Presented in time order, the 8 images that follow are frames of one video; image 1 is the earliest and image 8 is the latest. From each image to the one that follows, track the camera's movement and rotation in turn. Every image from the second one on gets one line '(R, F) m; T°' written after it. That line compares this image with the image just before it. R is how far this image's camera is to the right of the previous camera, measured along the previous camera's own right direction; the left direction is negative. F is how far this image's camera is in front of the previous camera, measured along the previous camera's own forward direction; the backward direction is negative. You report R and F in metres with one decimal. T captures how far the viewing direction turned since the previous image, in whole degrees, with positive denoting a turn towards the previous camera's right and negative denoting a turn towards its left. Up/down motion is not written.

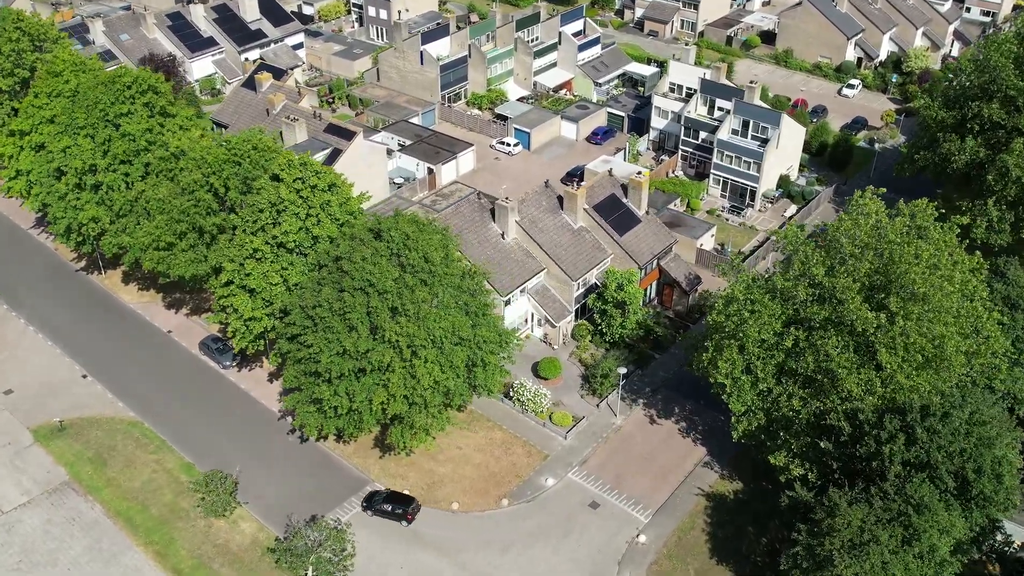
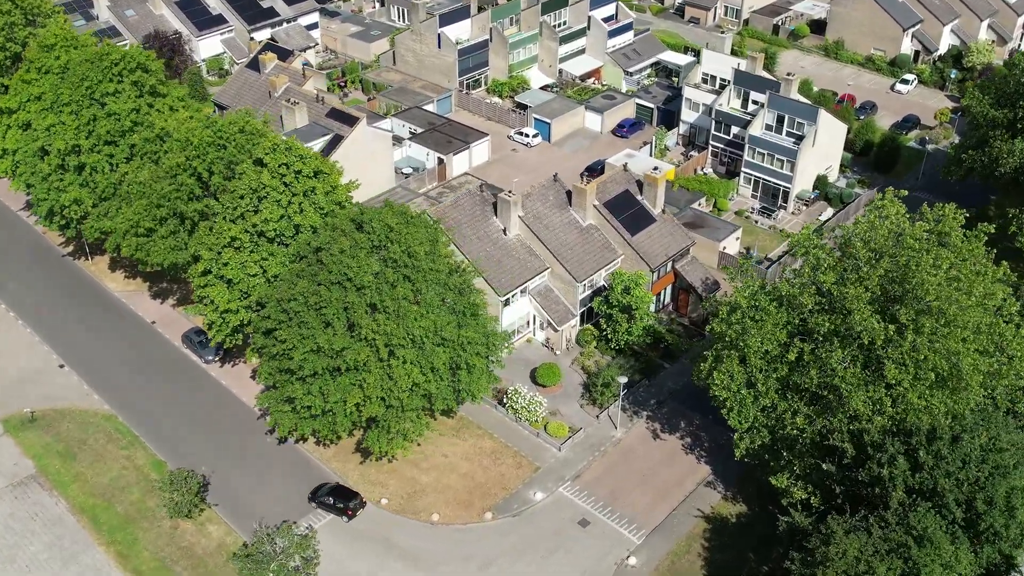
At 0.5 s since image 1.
(+3.6, +3.4) m; -4°
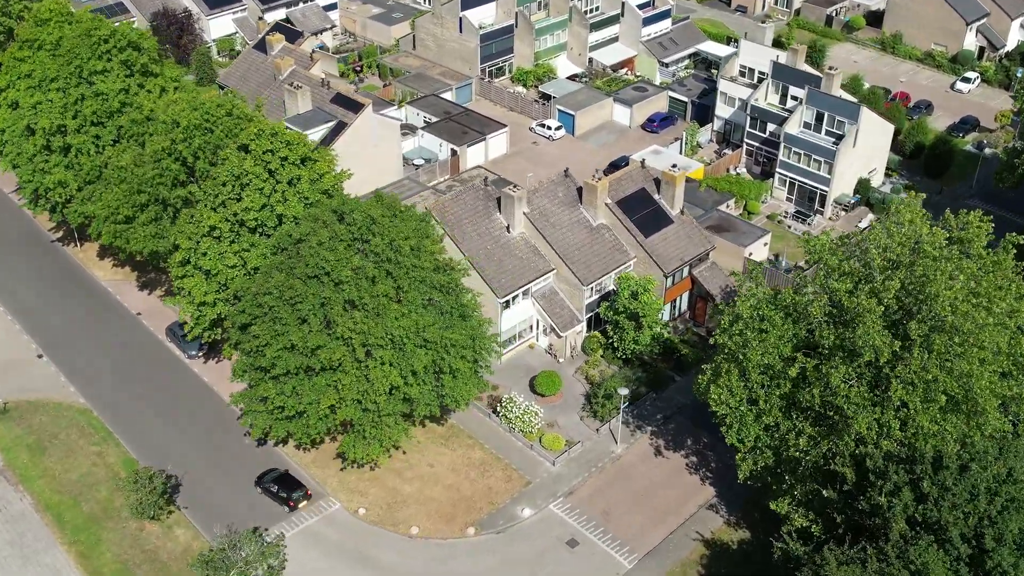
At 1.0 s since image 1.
(+3.4, +3.4) m; -4°
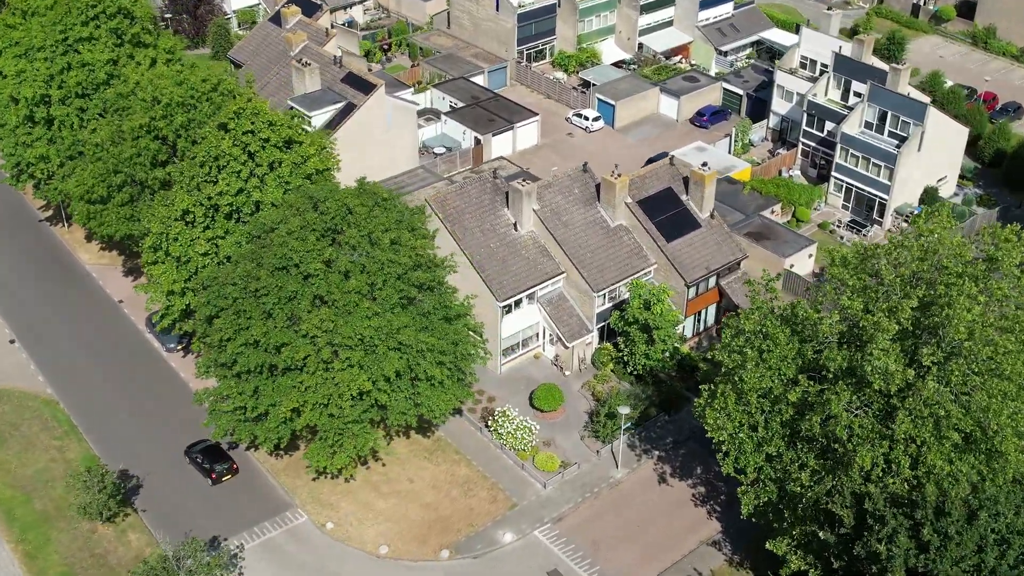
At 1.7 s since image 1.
(+4.4, +4.7) m; -5°
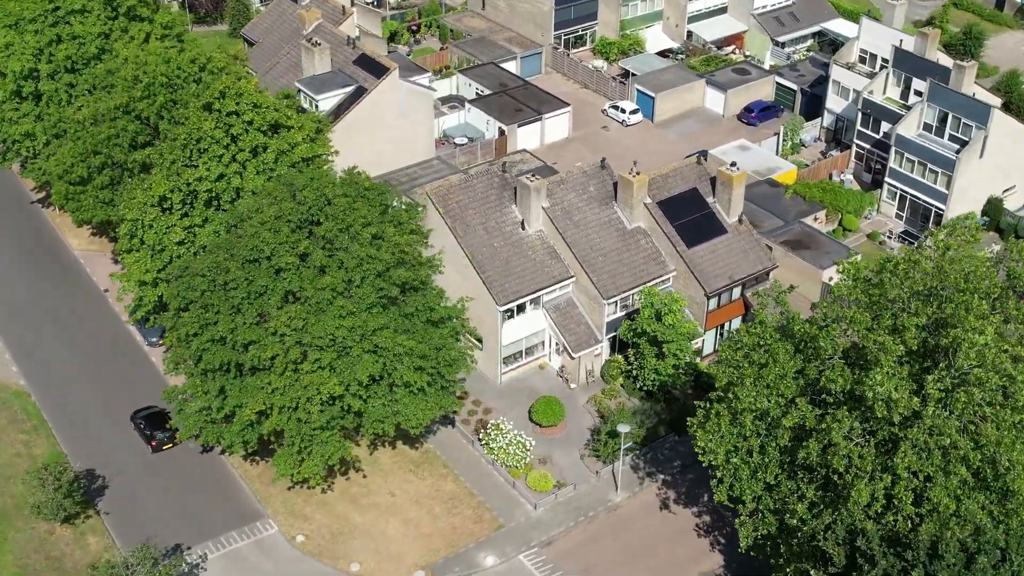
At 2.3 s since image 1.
(+3.4, +3.8) m; -4°
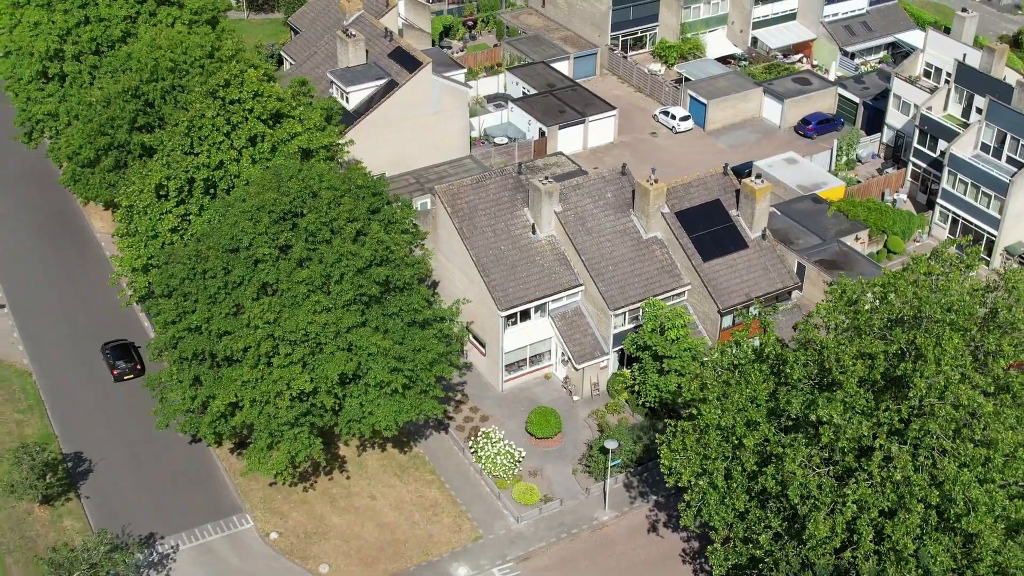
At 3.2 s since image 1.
(+4.4, +1.6) m; -6°
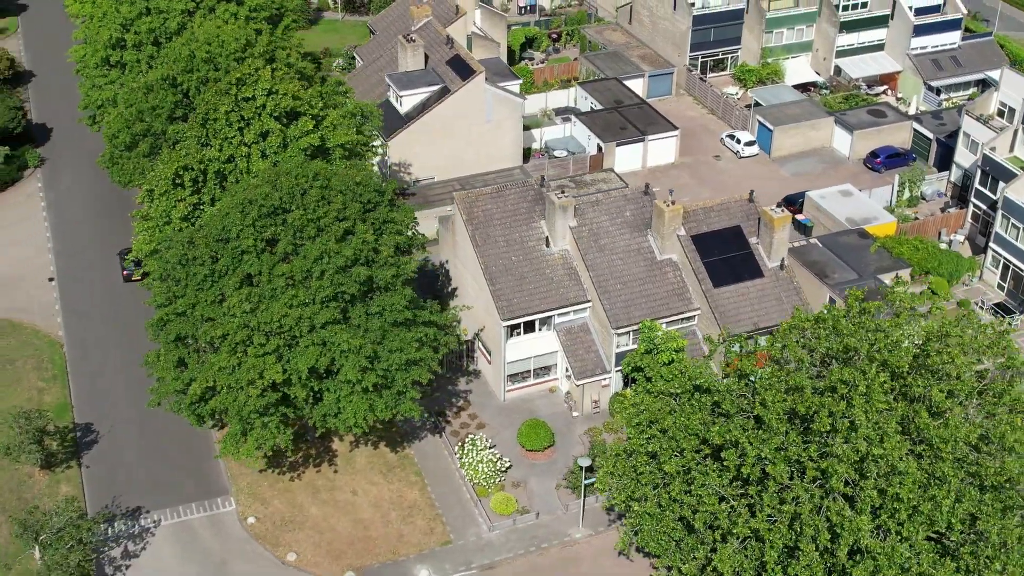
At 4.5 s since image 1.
(+6.1, +0.2) m; -8°
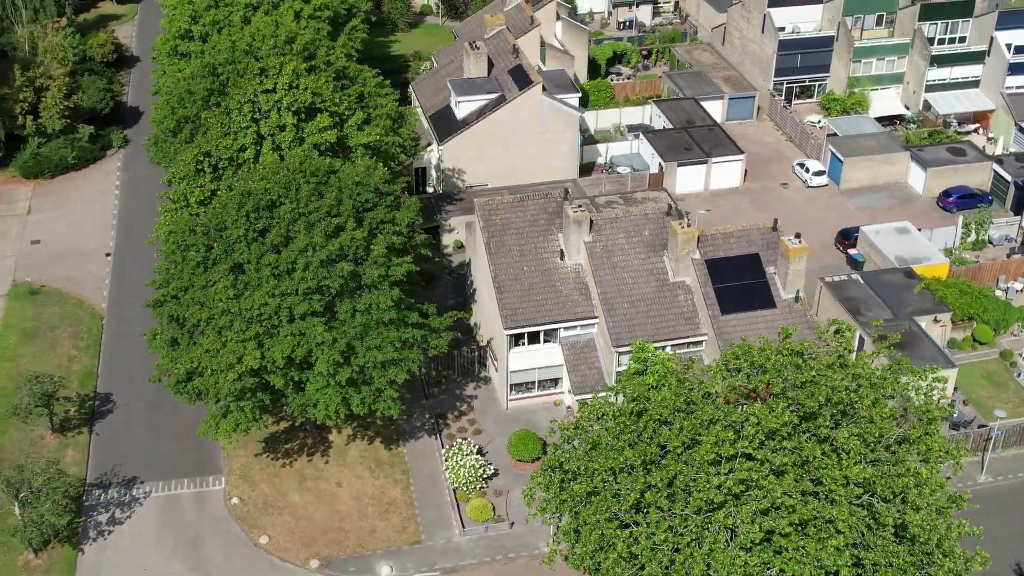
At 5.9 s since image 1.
(+6.5, +0.5) m; -9°
